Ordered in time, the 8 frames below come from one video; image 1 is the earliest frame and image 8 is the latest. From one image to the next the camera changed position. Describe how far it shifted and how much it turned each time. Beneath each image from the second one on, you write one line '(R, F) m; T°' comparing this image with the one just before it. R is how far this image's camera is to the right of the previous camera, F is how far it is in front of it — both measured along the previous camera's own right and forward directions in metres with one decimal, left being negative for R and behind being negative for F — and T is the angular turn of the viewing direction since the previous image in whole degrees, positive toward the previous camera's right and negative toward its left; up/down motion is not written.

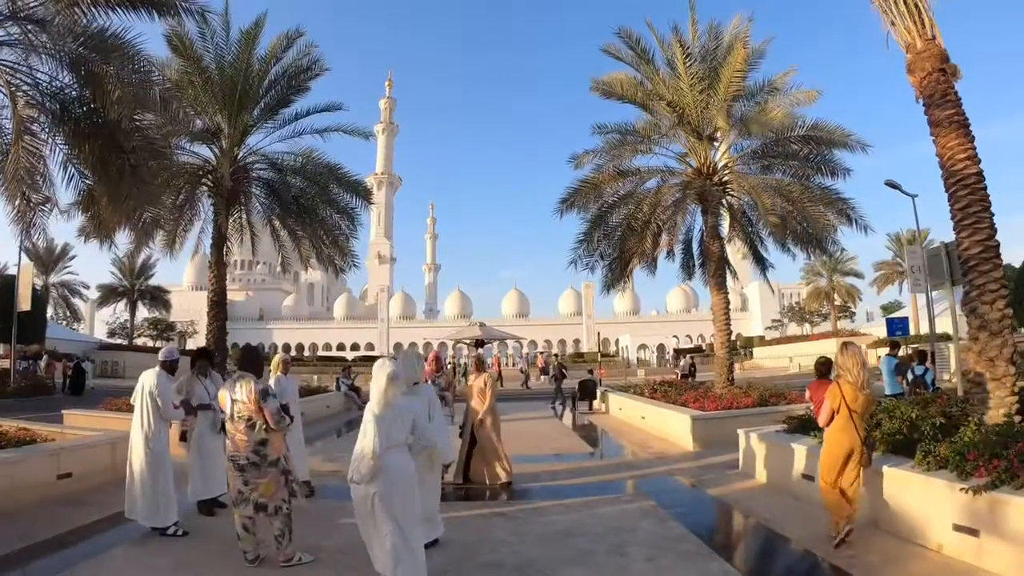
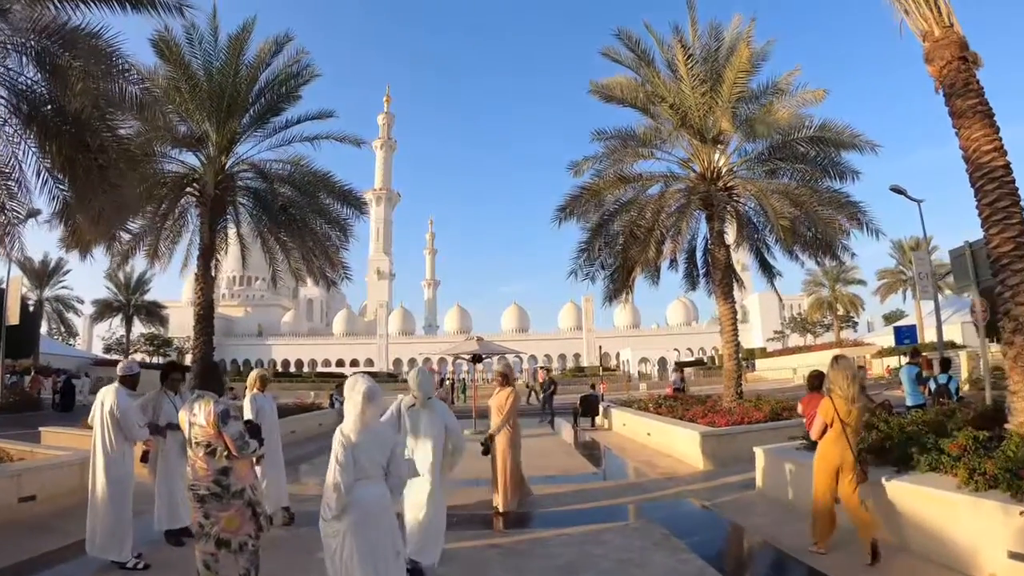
(0.0, +0.6) m; 0°
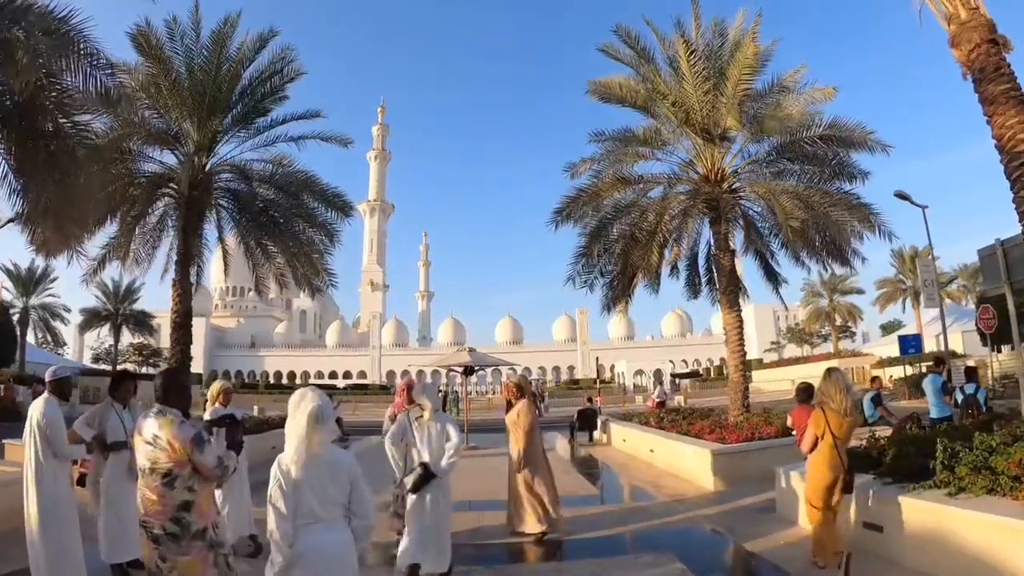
(0.0, +0.7) m; +1°
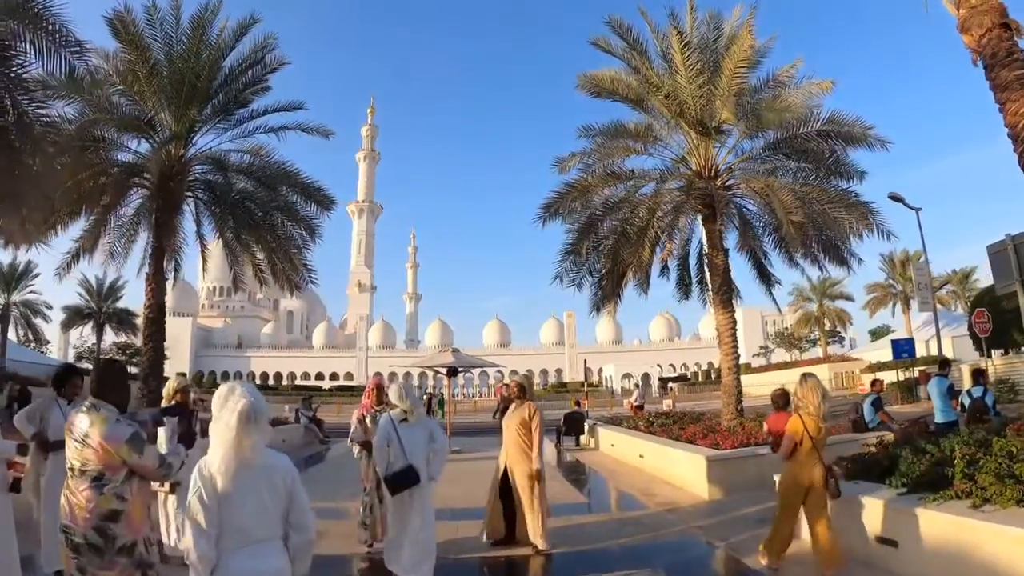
(+0.1, +0.5) m; +1°
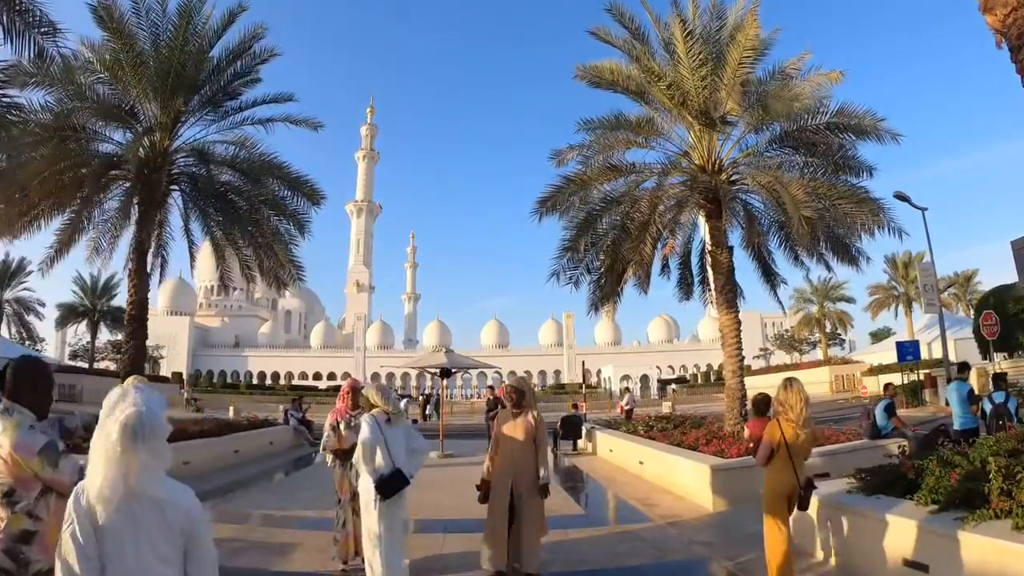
(+0.1, +0.5) m; 0°
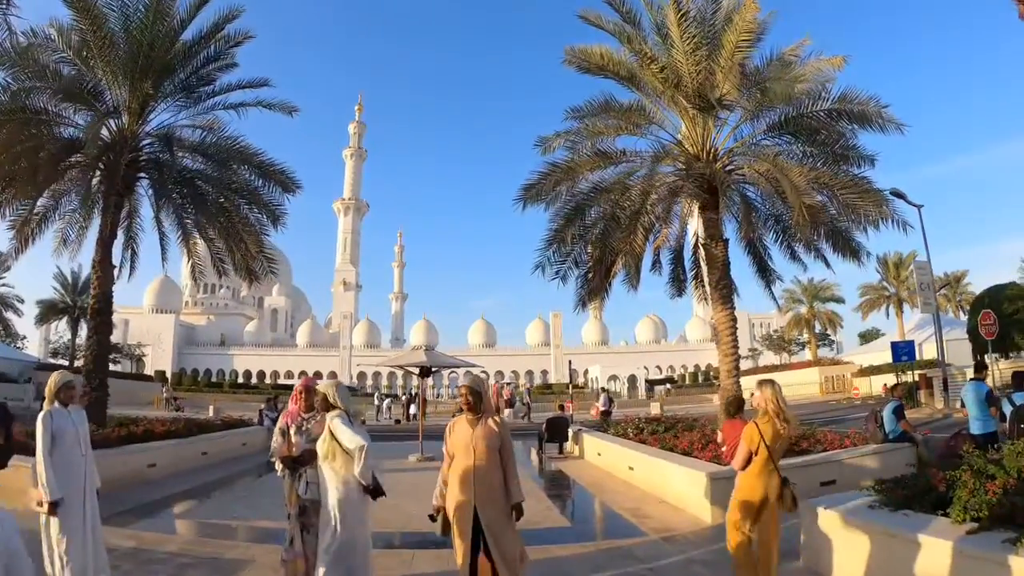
(+0.1, +0.6) m; +1°
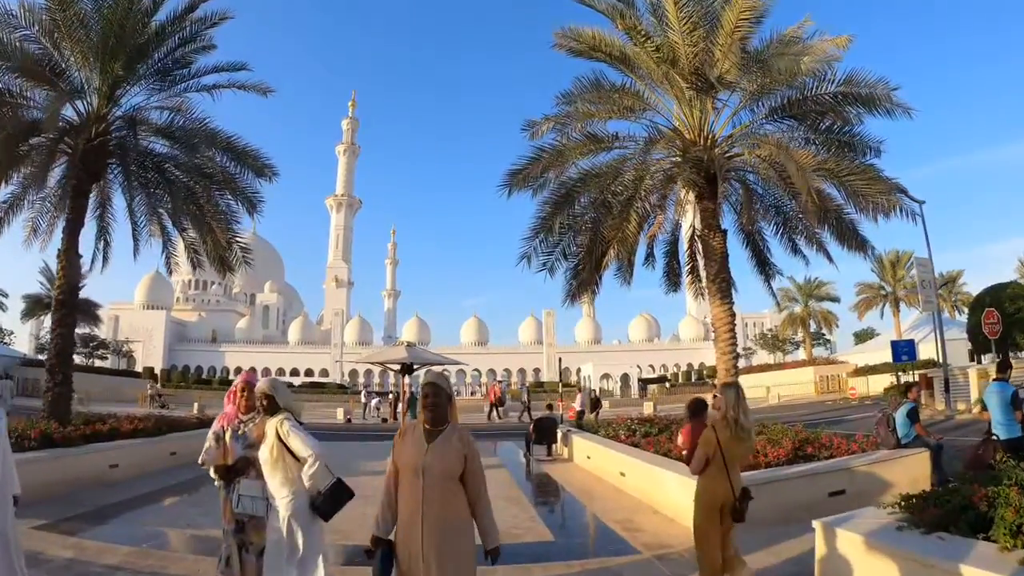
(+0.1, +0.6) m; +1°
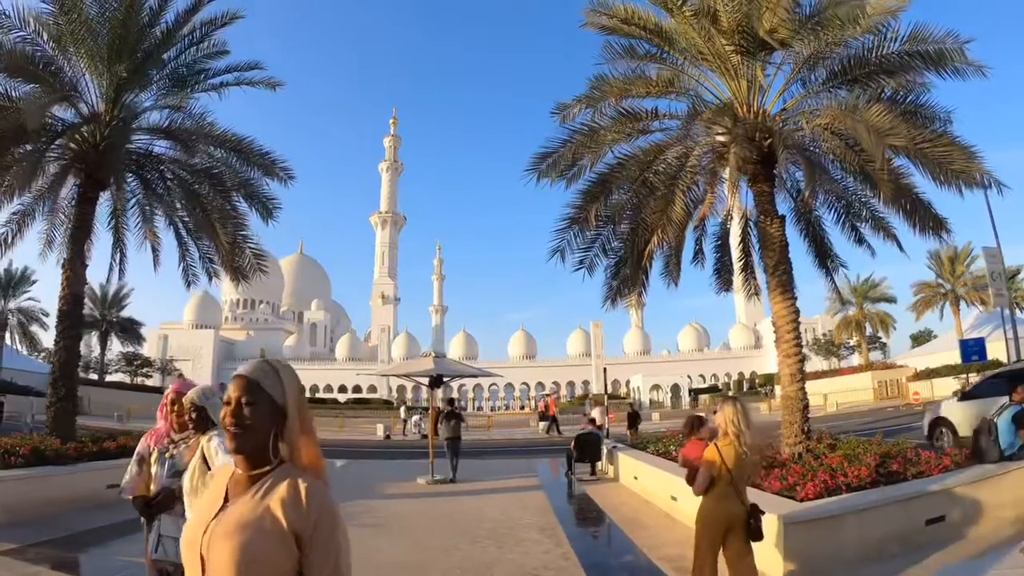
(+0.2, +1.0) m; -3°
